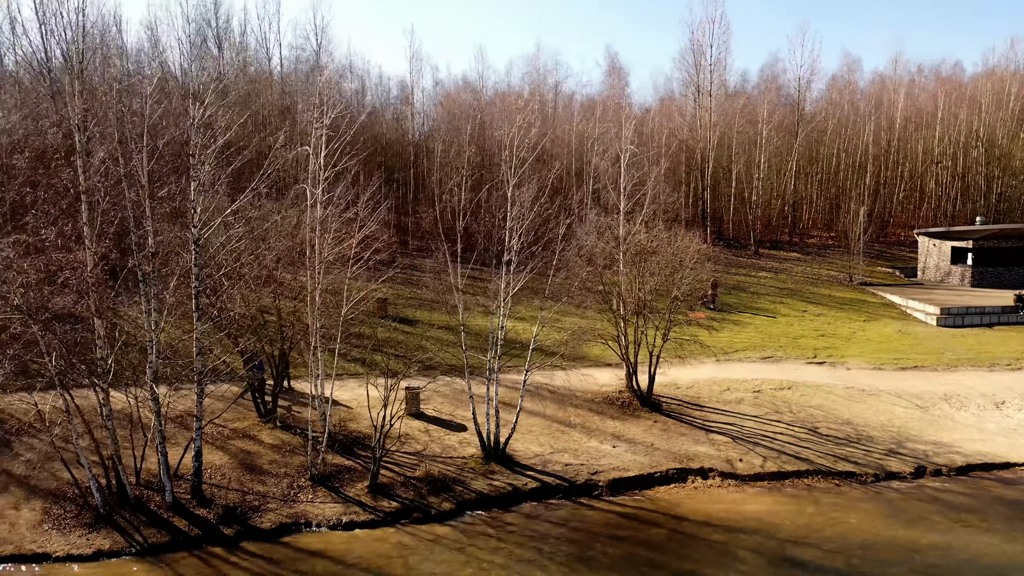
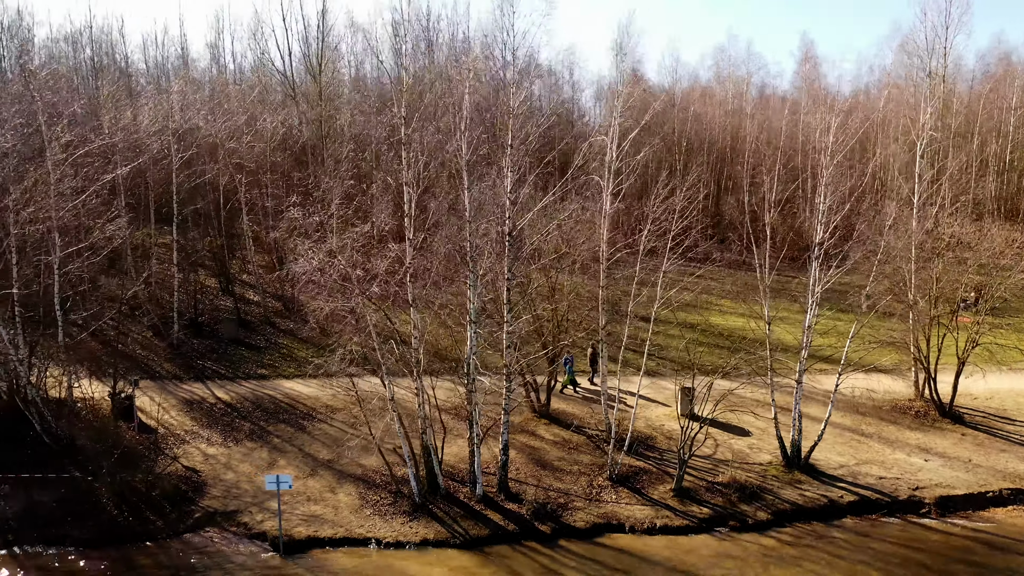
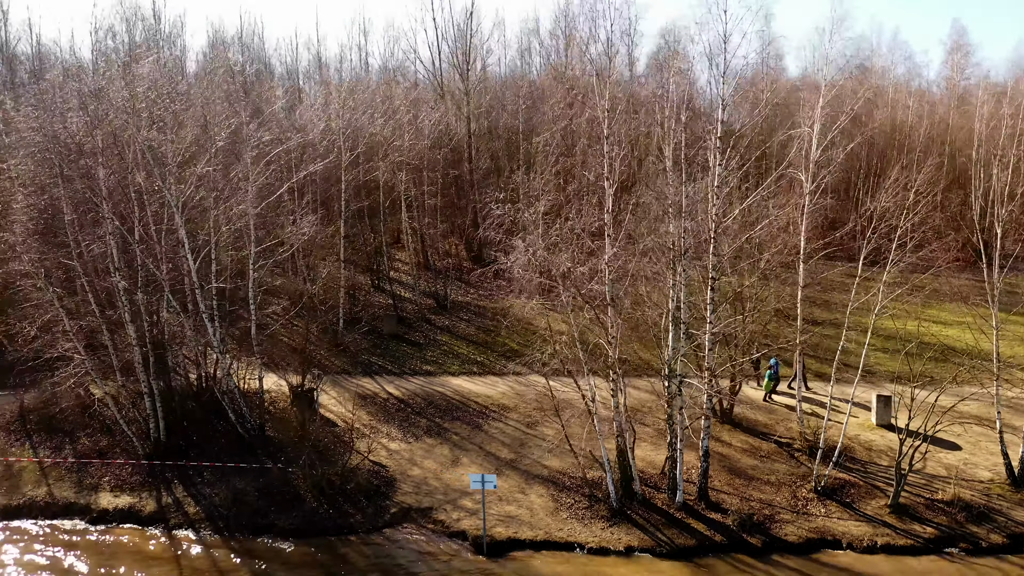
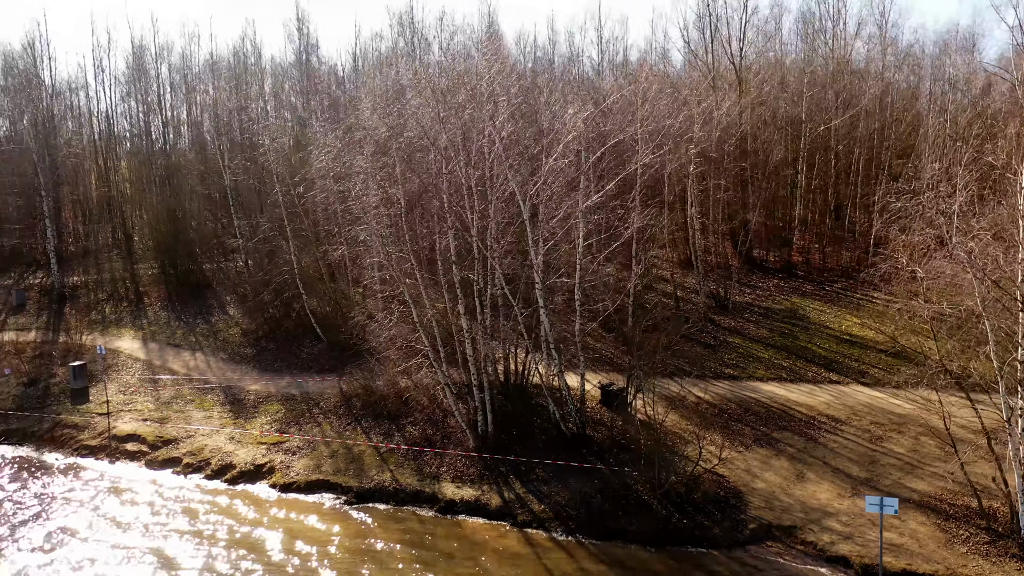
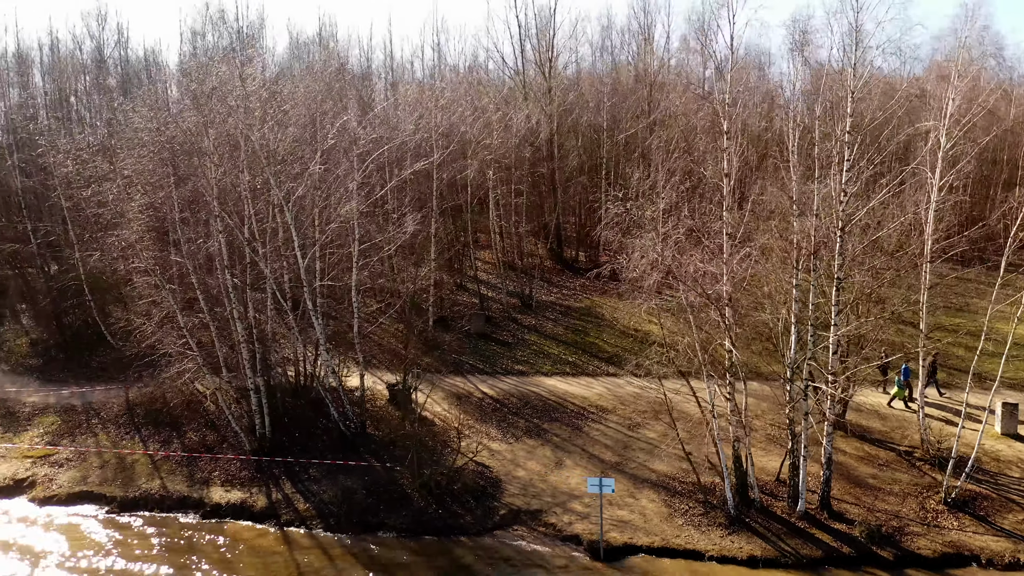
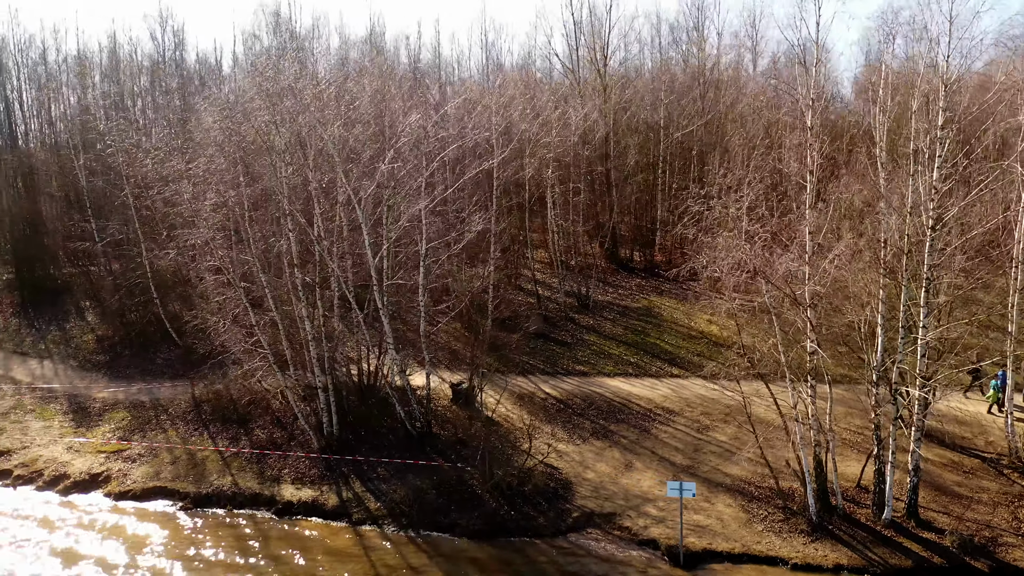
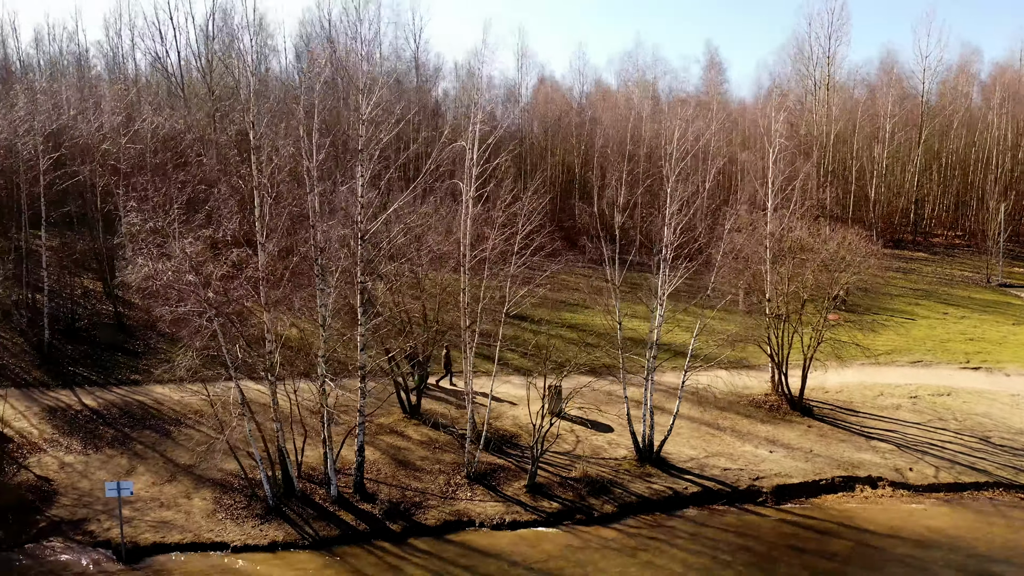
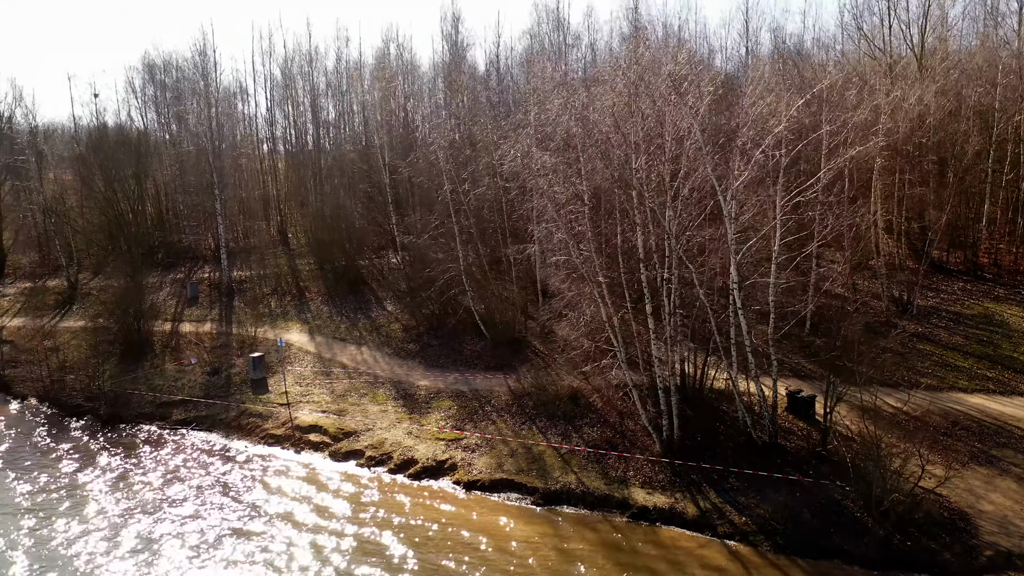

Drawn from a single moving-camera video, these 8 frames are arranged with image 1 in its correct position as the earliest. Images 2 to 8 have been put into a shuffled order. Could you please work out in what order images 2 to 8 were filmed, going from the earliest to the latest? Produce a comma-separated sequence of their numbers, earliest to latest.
7, 2, 3, 5, 6, 4, 8
